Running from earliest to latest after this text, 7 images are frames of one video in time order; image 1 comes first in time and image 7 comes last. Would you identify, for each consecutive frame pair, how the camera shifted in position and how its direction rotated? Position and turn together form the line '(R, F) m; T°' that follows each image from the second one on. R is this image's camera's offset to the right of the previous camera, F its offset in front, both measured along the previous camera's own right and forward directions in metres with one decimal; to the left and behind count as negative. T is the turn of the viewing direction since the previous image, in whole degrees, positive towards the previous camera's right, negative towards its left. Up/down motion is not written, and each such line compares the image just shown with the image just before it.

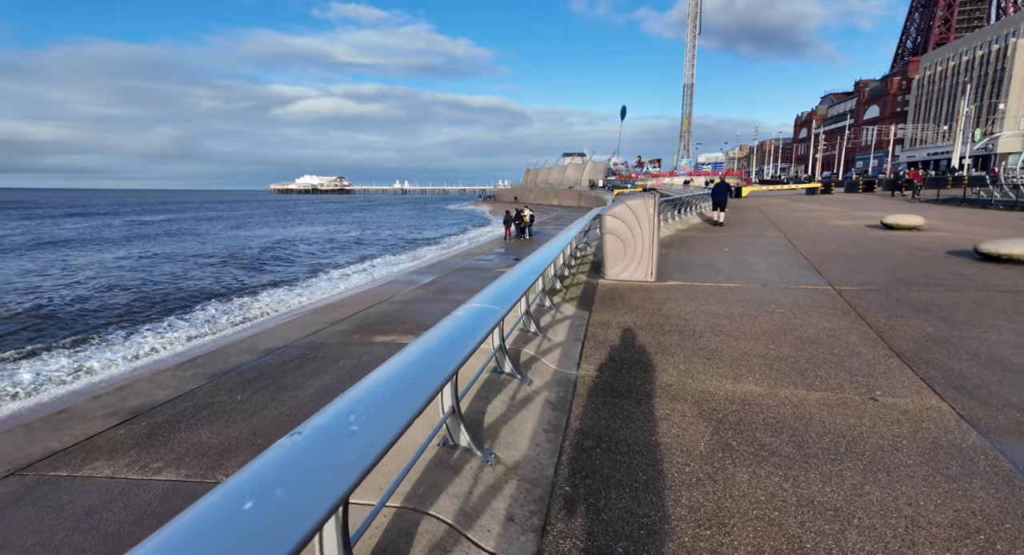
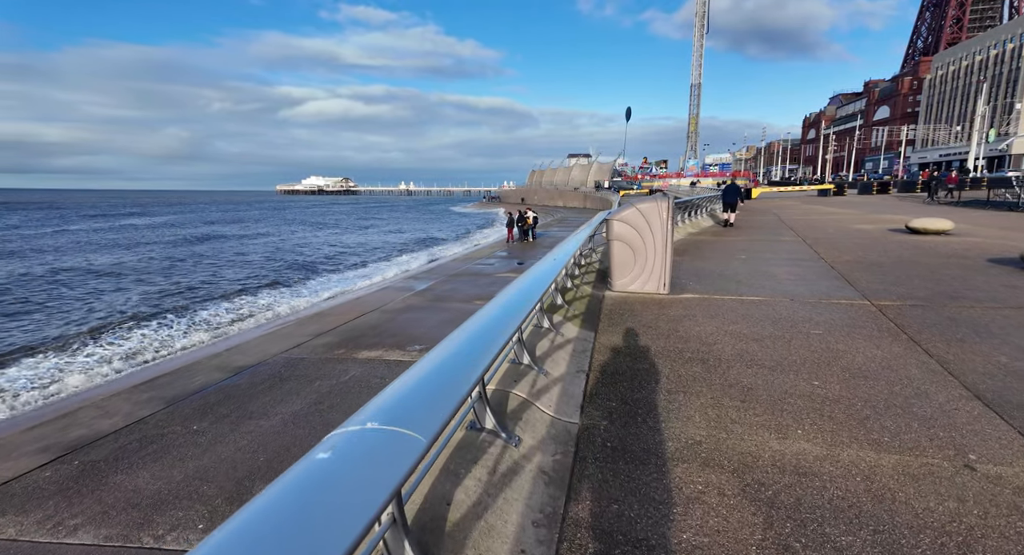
(+0.1, +0.7) m; -1°
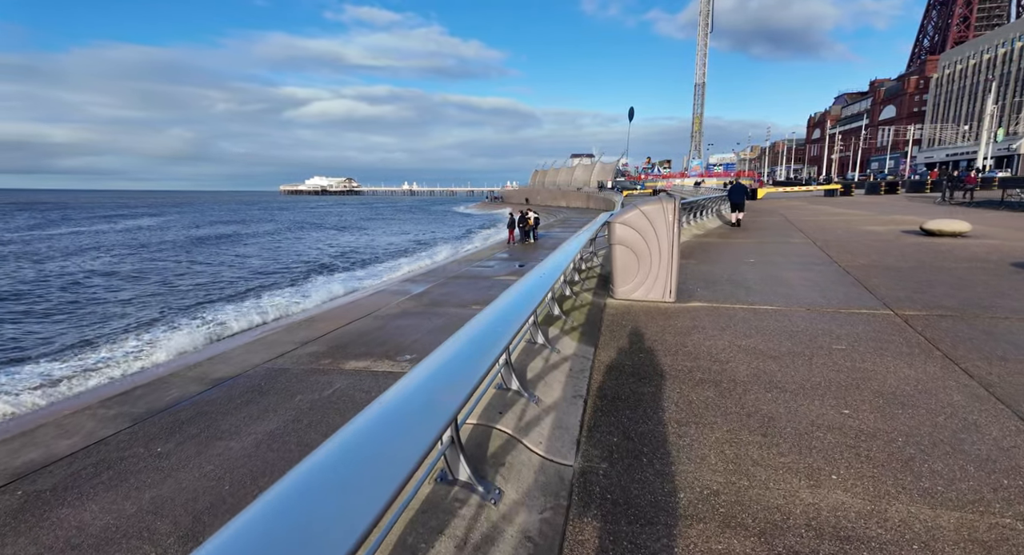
(+0.1, +0.4) m; 0°
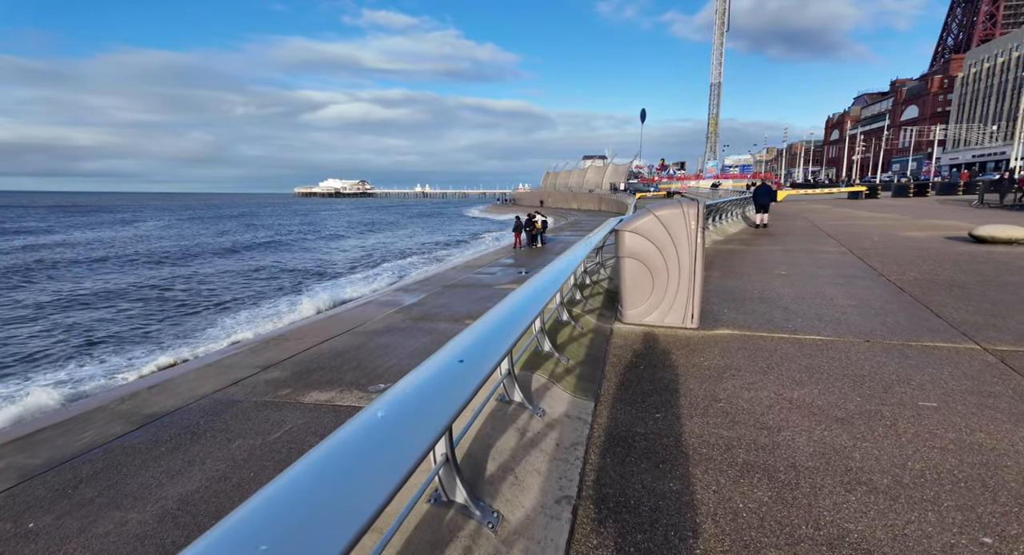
(+0.2, +1.0) m; -1°
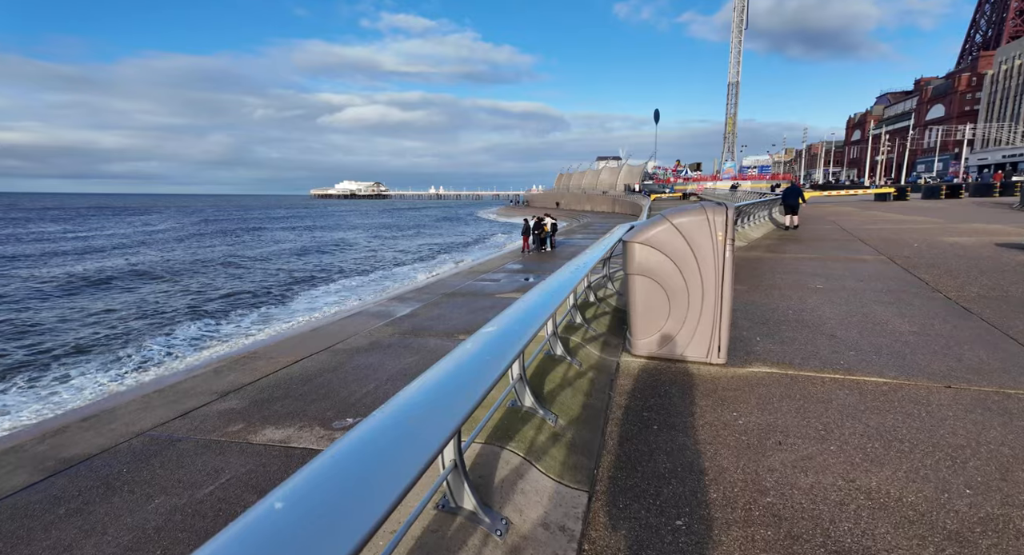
(+0.2, +0.9) m; -2°
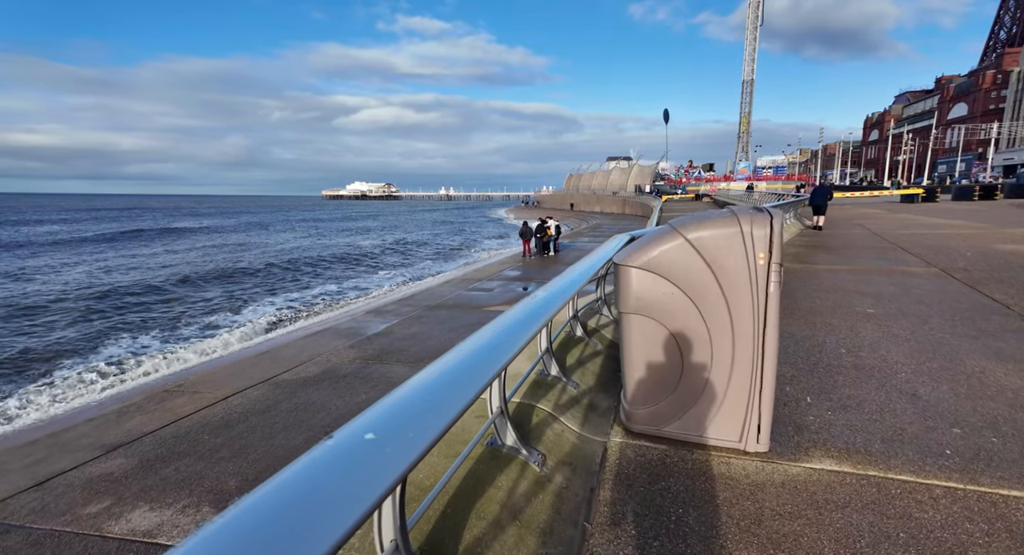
(+0.4, +1.3) m; -1°
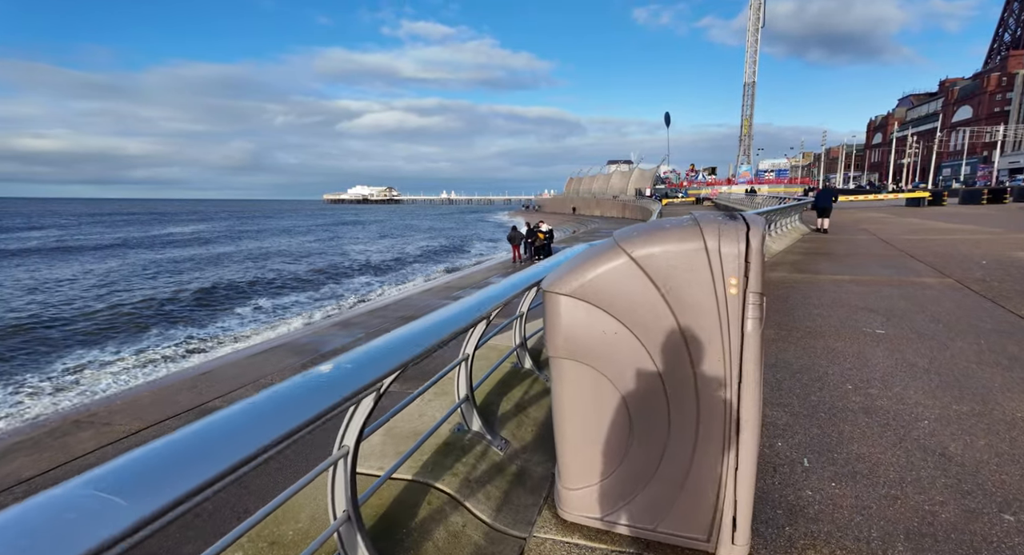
(+0.5, +0.7) m; 0°
